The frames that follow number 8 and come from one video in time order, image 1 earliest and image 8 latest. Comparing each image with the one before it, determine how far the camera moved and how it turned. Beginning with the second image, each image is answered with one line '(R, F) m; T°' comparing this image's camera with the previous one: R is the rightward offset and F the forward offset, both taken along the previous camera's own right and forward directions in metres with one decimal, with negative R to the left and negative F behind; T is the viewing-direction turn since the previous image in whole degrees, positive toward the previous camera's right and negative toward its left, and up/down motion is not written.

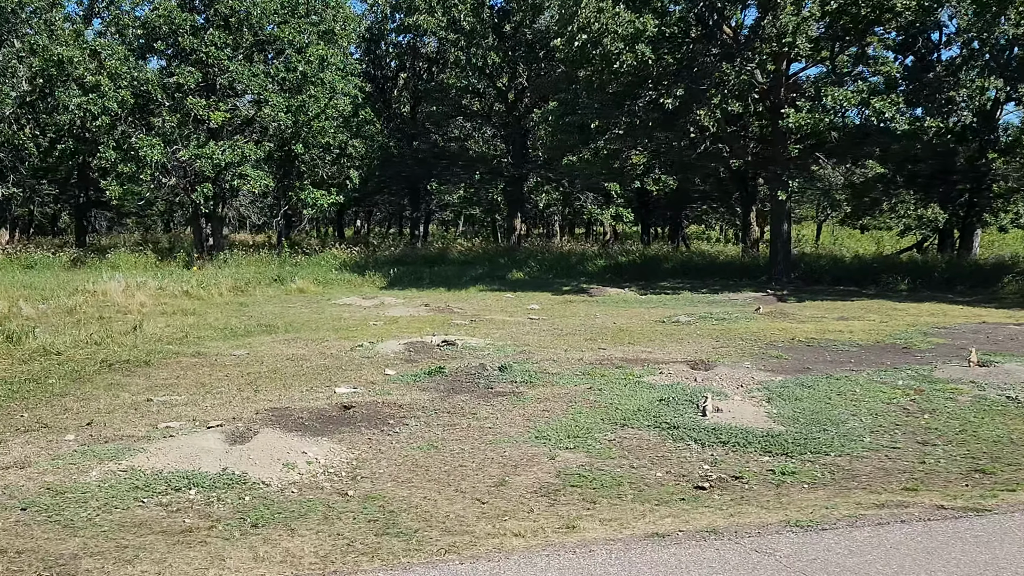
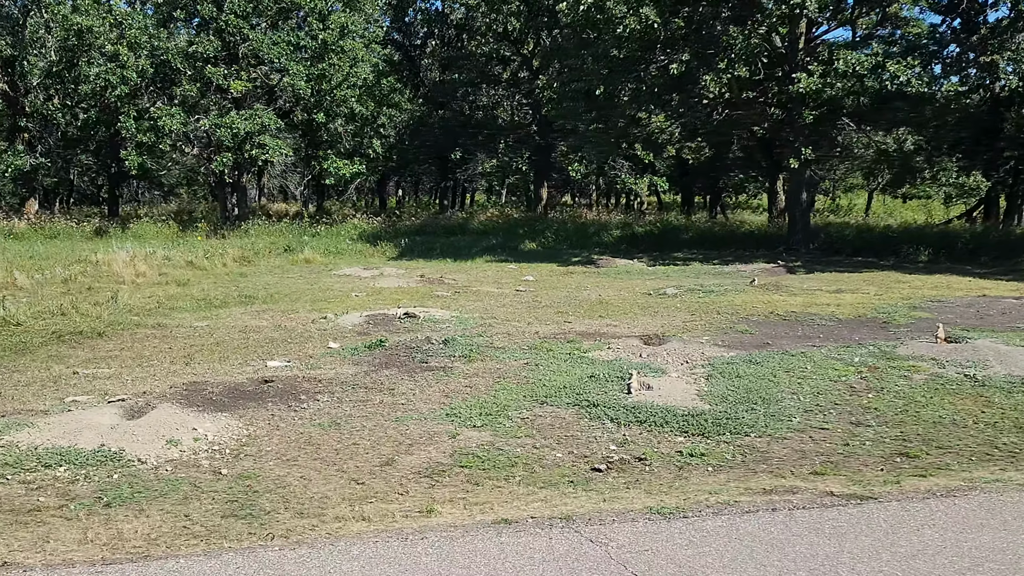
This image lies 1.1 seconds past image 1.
(+0.7, +0.2) m; -3°
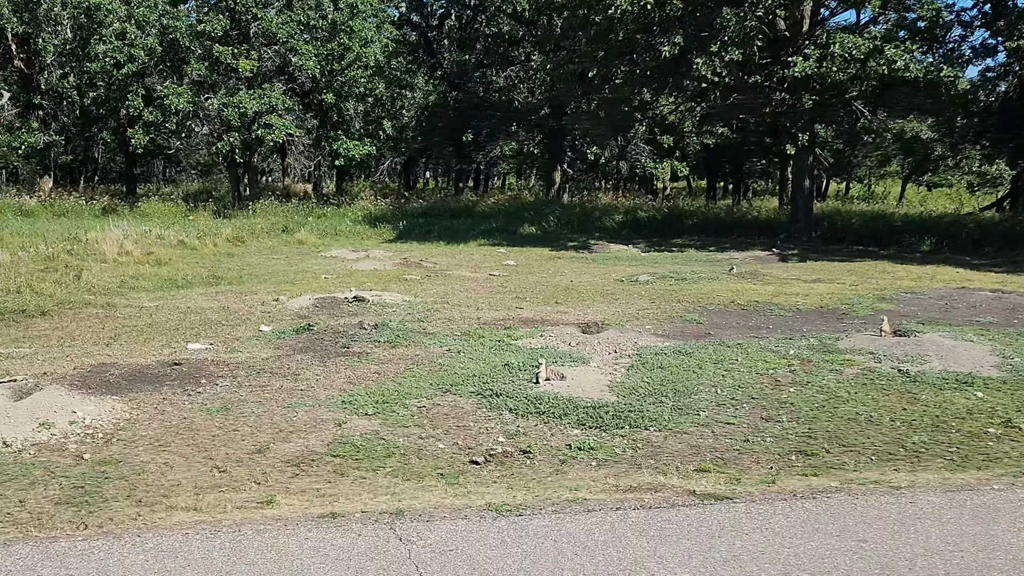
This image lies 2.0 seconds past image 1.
(+0.7, +0.1) m; -2°
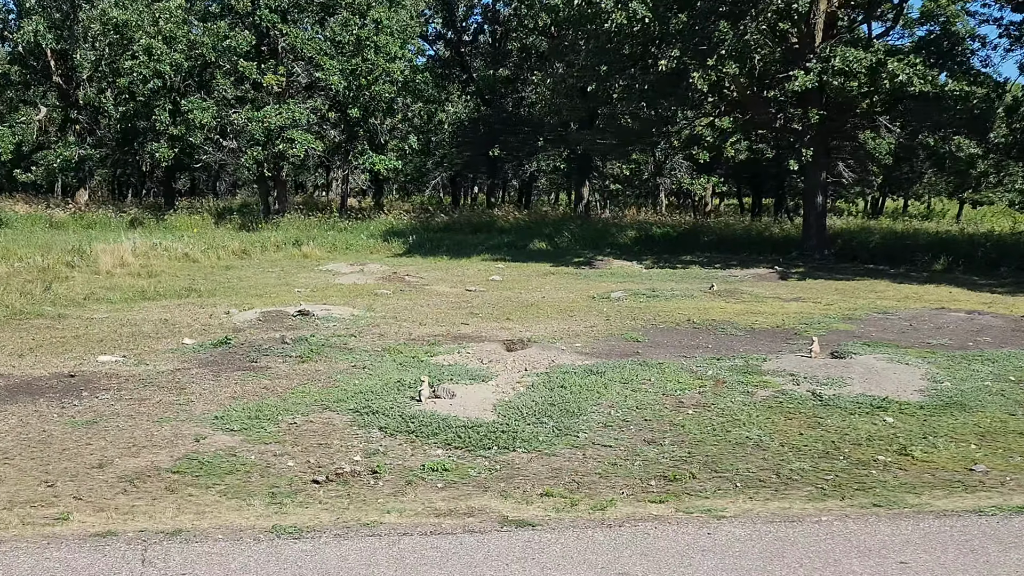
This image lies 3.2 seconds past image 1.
(+0.9, +0.2) m; -3°
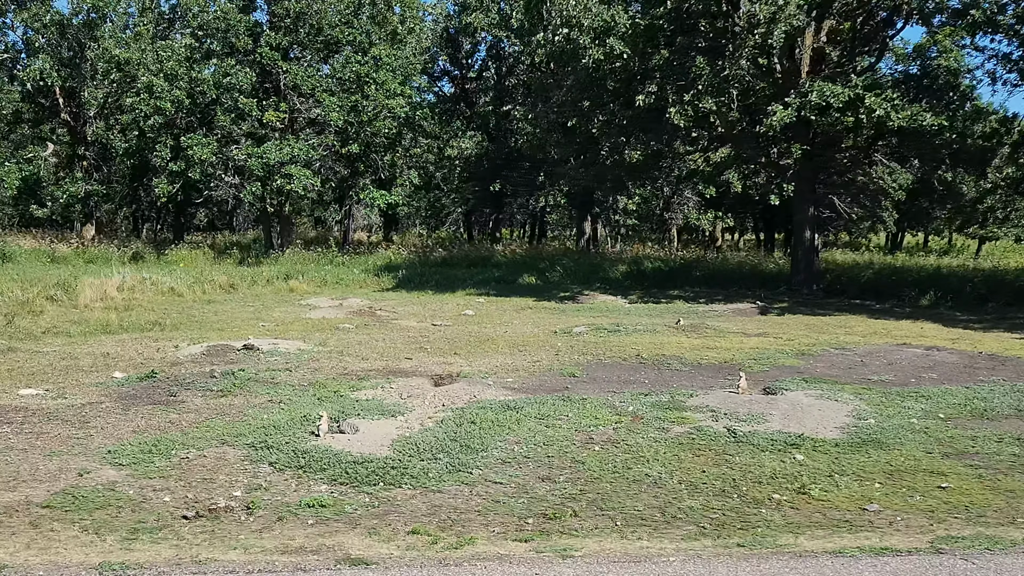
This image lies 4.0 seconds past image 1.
(+0.6, +0.1) m; -1°
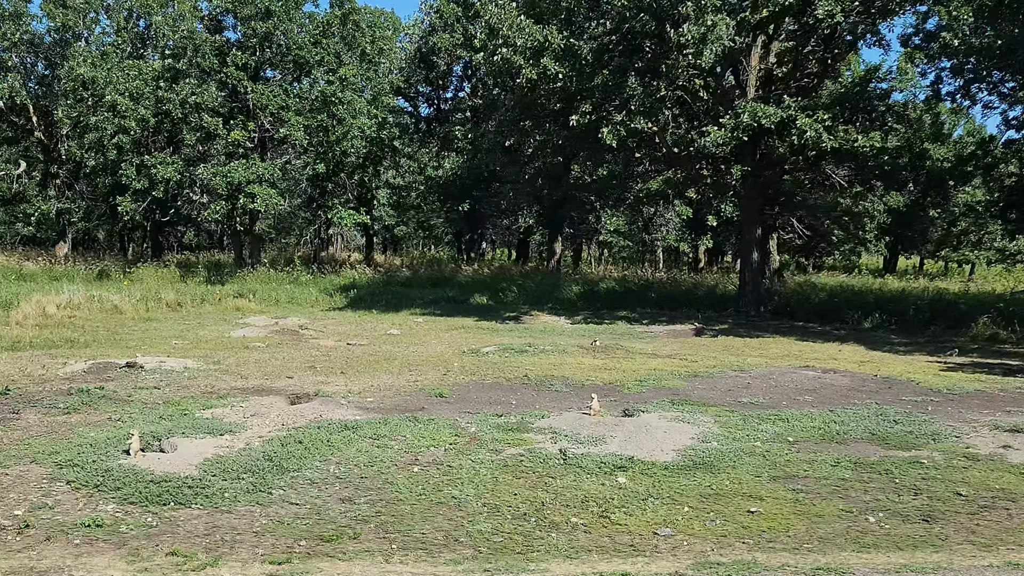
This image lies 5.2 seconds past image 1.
(+0.9, +0.1) m; -1°
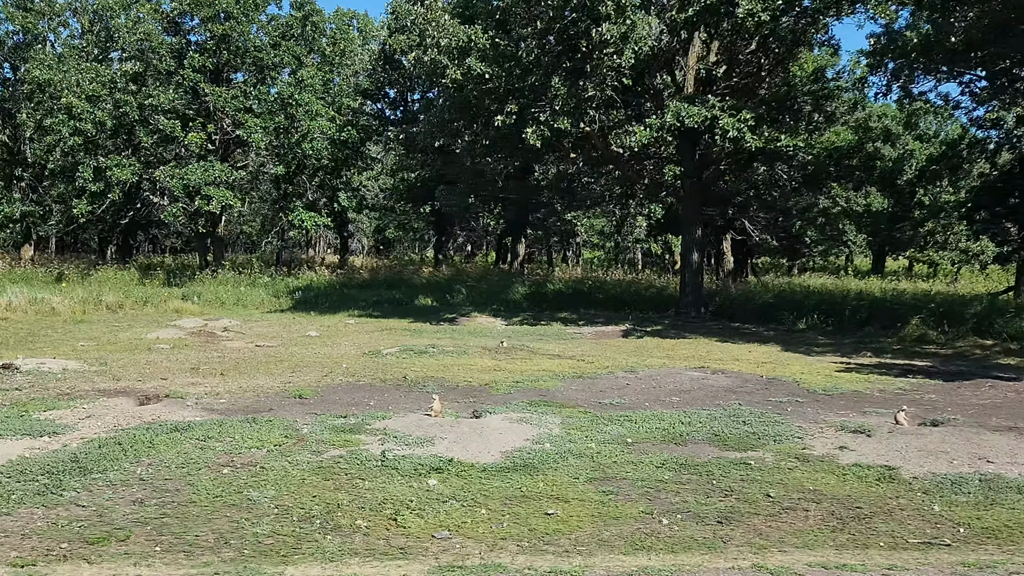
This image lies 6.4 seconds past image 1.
(+0.9, +0.1) m; 0°
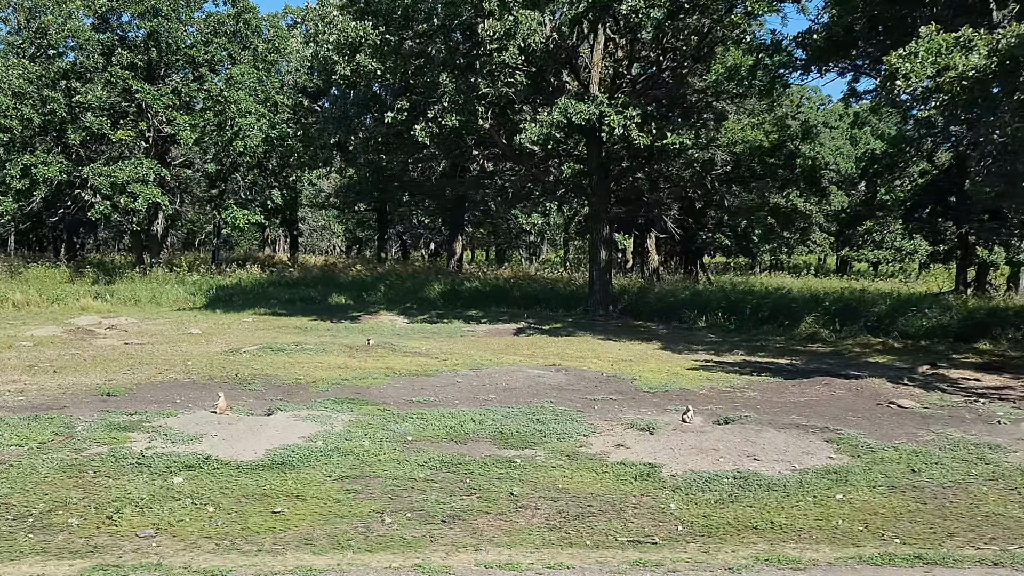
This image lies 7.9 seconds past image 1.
(+1.1, +0.1) m; +1°
